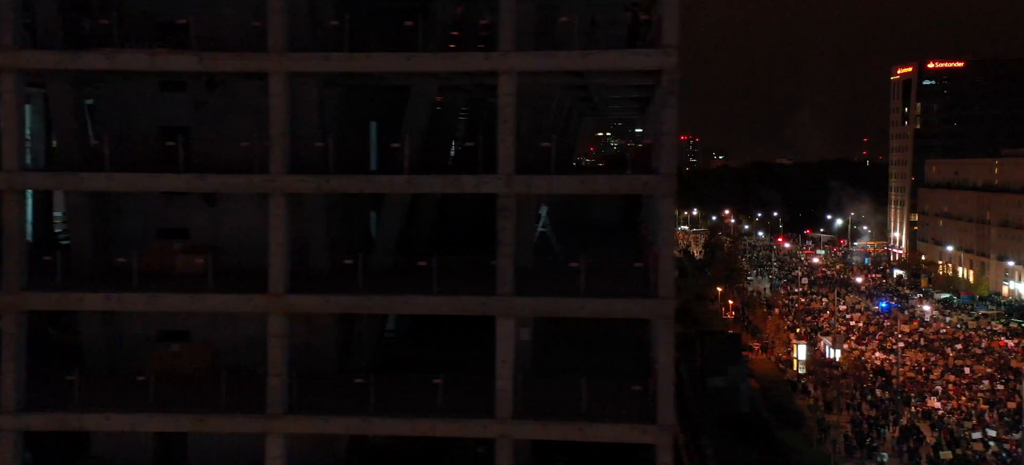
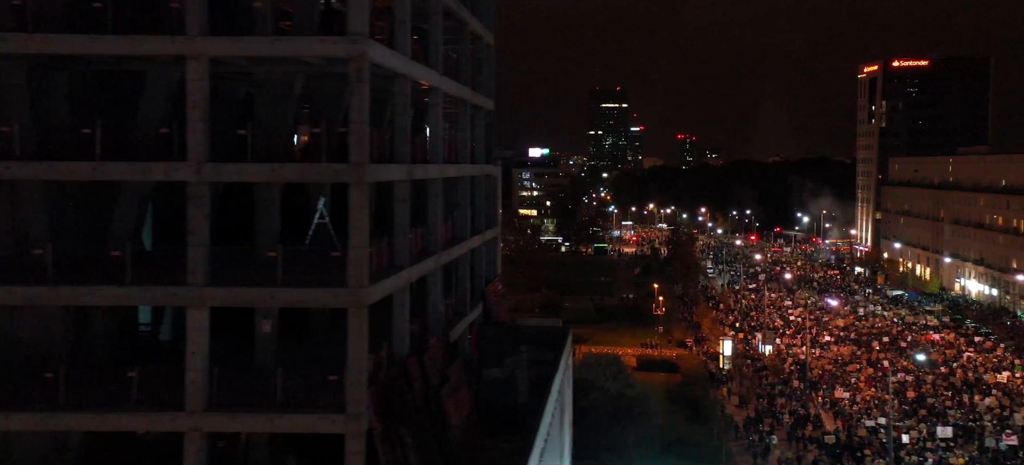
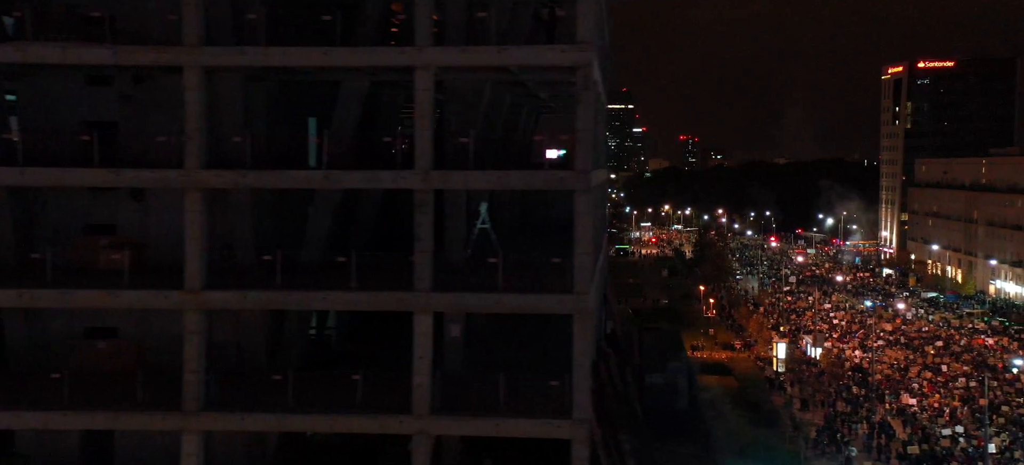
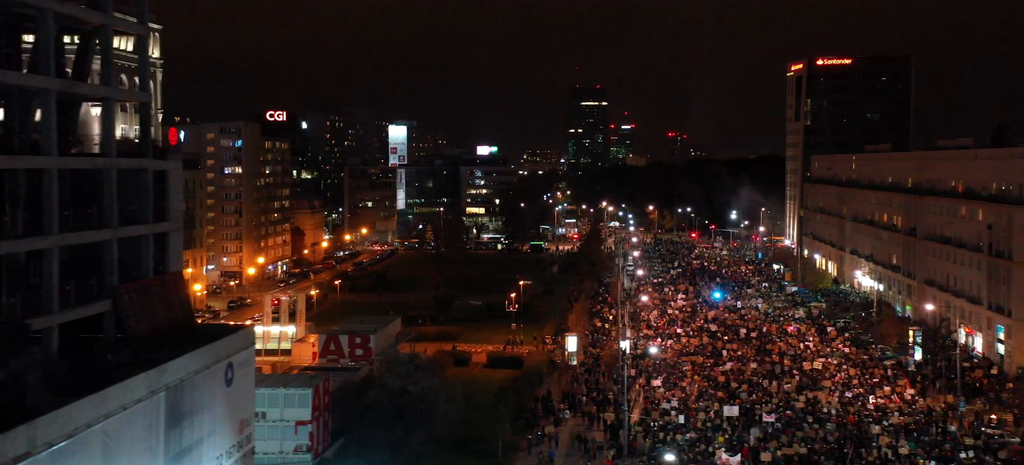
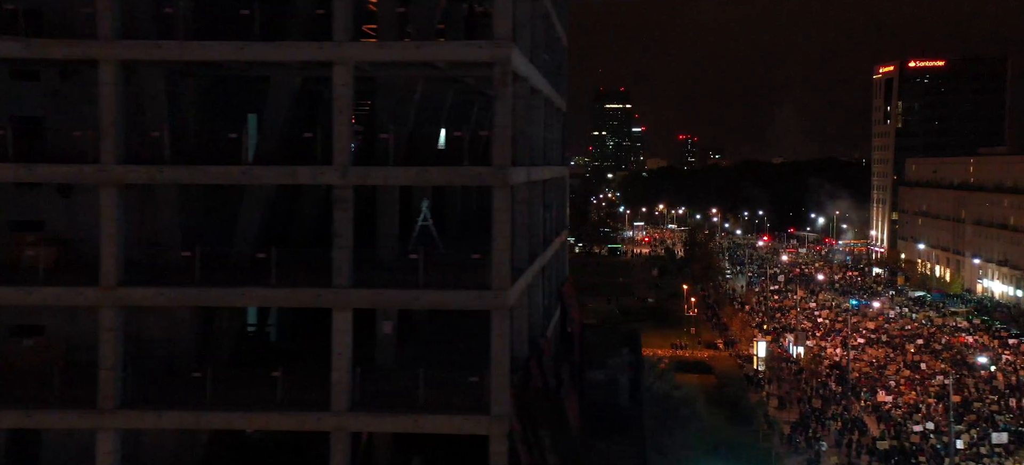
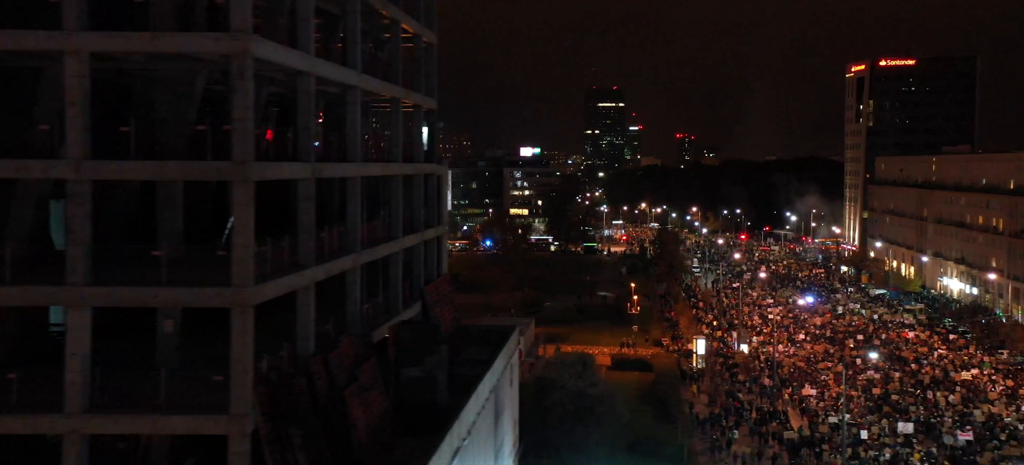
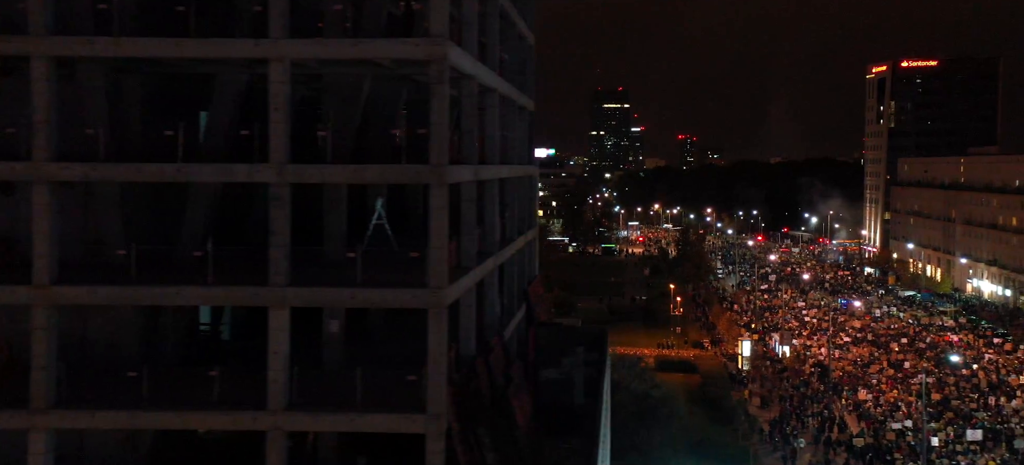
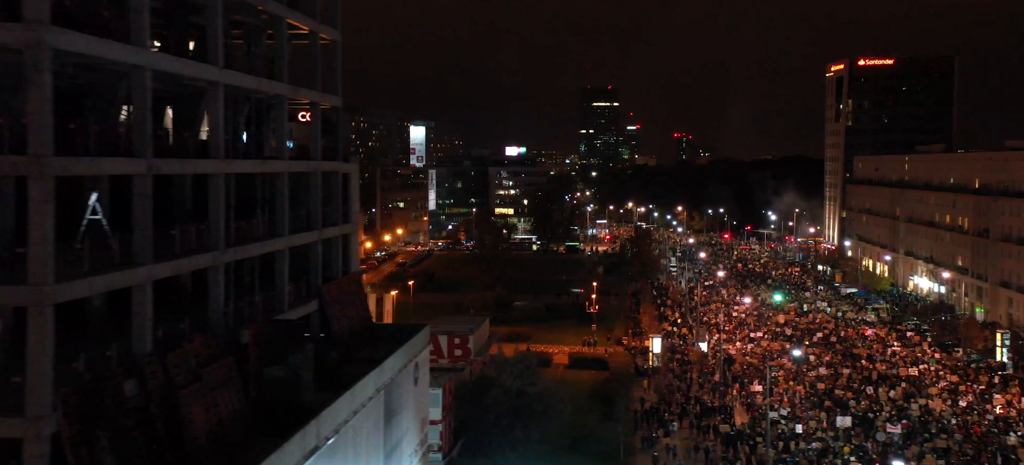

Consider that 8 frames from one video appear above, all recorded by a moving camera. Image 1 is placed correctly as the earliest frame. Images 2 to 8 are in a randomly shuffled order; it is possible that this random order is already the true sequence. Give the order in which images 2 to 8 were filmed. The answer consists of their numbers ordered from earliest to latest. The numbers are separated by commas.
3, 5, 7, 2, 6, 8, 4
